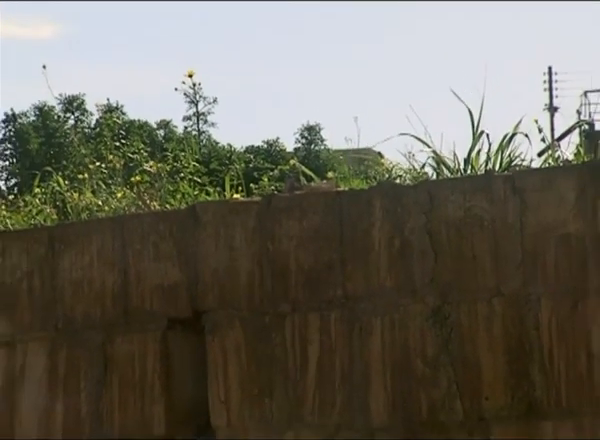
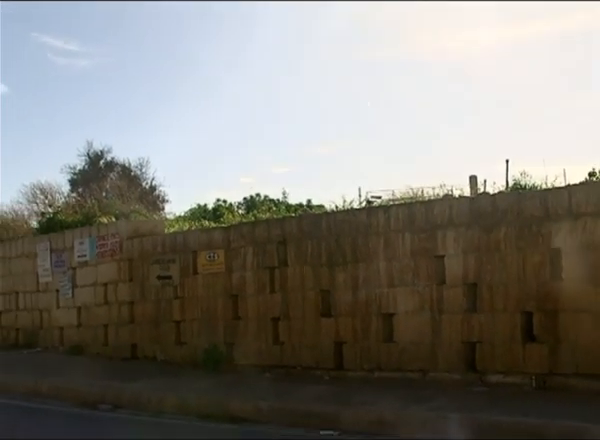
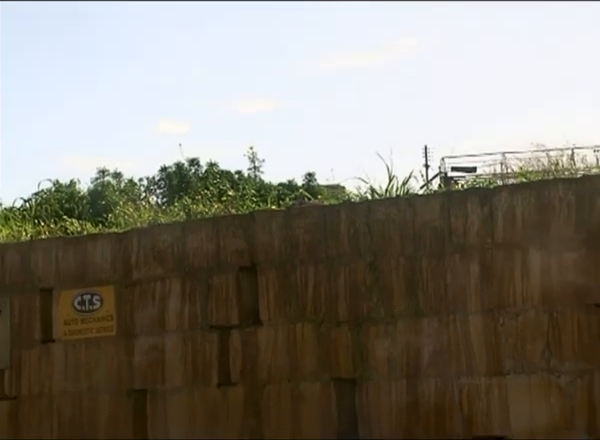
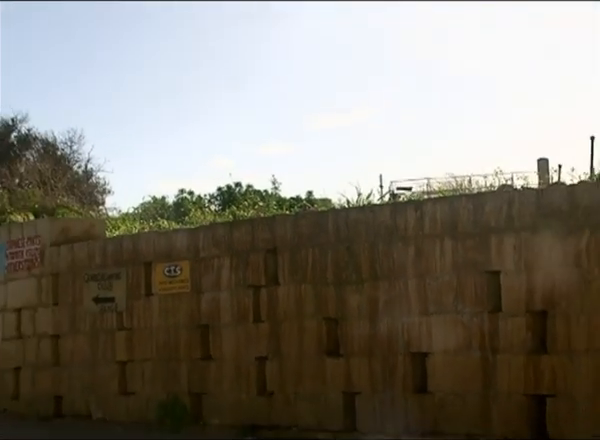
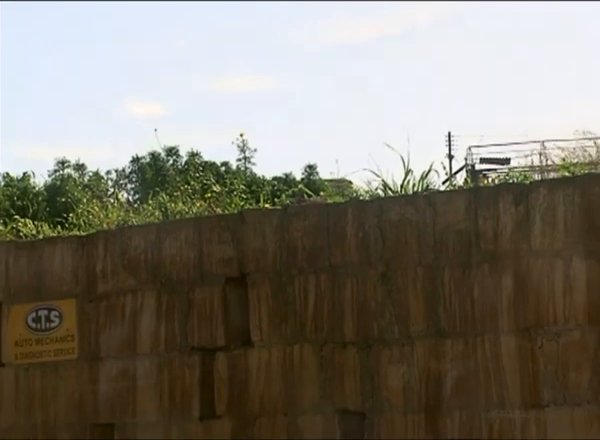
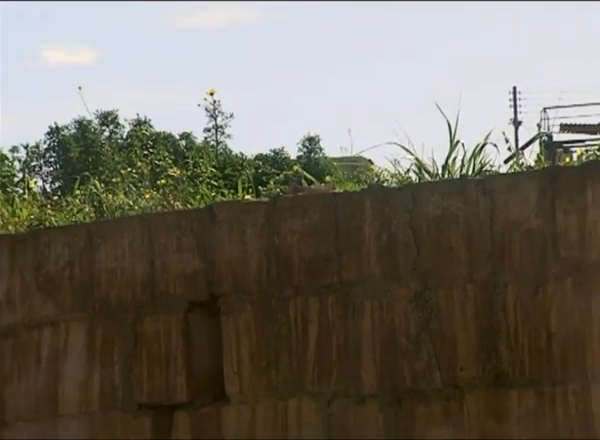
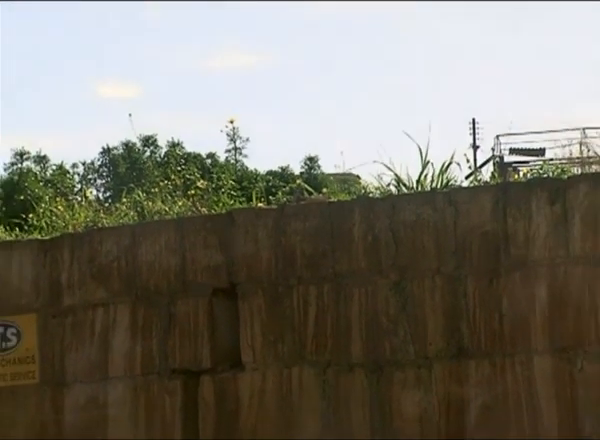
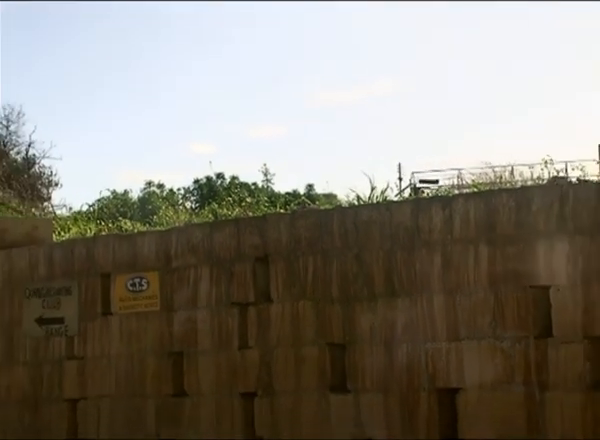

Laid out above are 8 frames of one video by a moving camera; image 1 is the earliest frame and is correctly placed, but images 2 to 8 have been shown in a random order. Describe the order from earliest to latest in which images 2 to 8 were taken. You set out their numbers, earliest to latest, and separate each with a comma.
6, 7, 5, 3, 8, 4, 2
